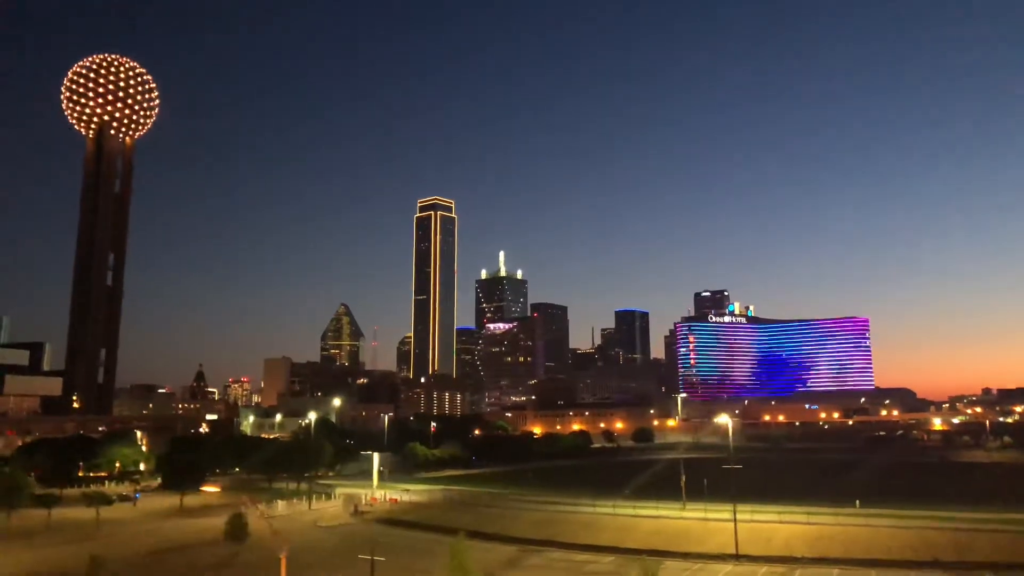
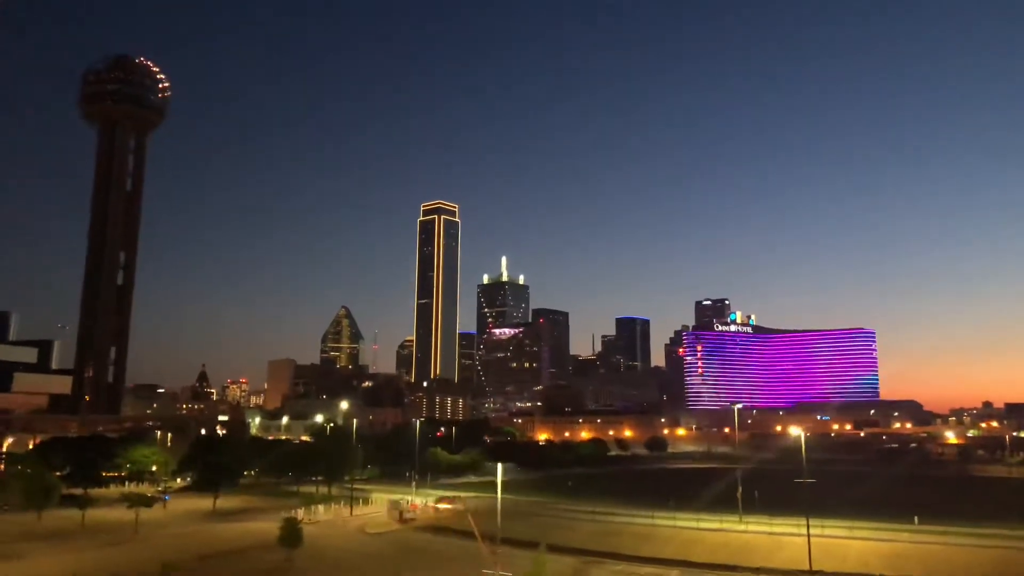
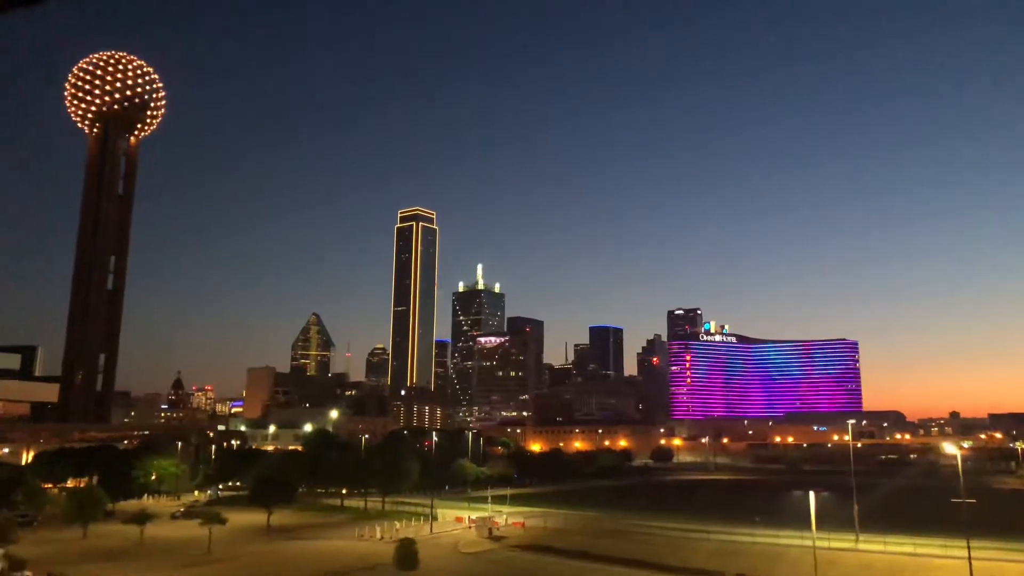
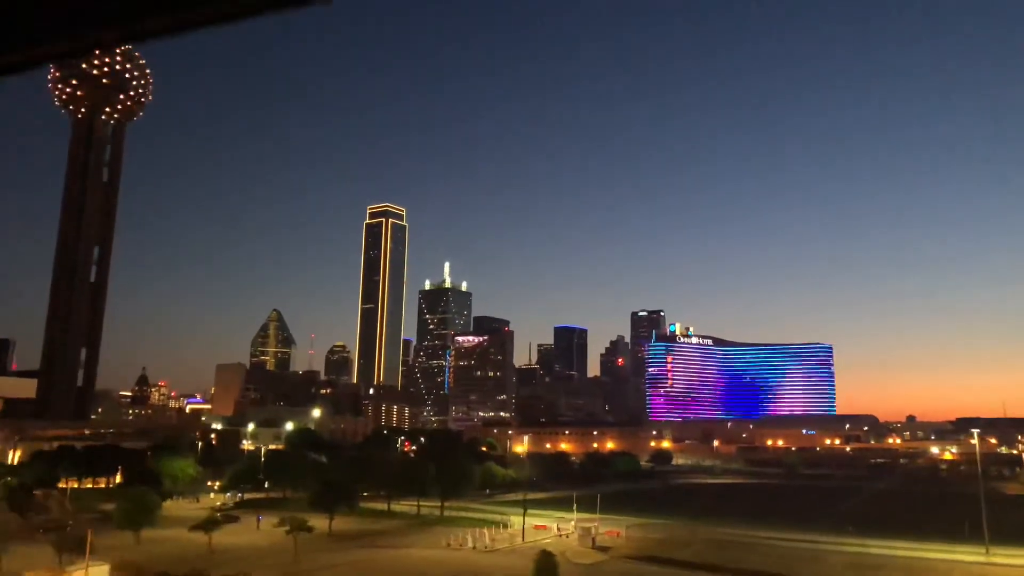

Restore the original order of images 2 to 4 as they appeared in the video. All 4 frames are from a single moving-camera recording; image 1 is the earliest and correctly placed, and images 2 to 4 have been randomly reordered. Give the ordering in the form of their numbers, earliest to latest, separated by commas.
2, 3, 4
